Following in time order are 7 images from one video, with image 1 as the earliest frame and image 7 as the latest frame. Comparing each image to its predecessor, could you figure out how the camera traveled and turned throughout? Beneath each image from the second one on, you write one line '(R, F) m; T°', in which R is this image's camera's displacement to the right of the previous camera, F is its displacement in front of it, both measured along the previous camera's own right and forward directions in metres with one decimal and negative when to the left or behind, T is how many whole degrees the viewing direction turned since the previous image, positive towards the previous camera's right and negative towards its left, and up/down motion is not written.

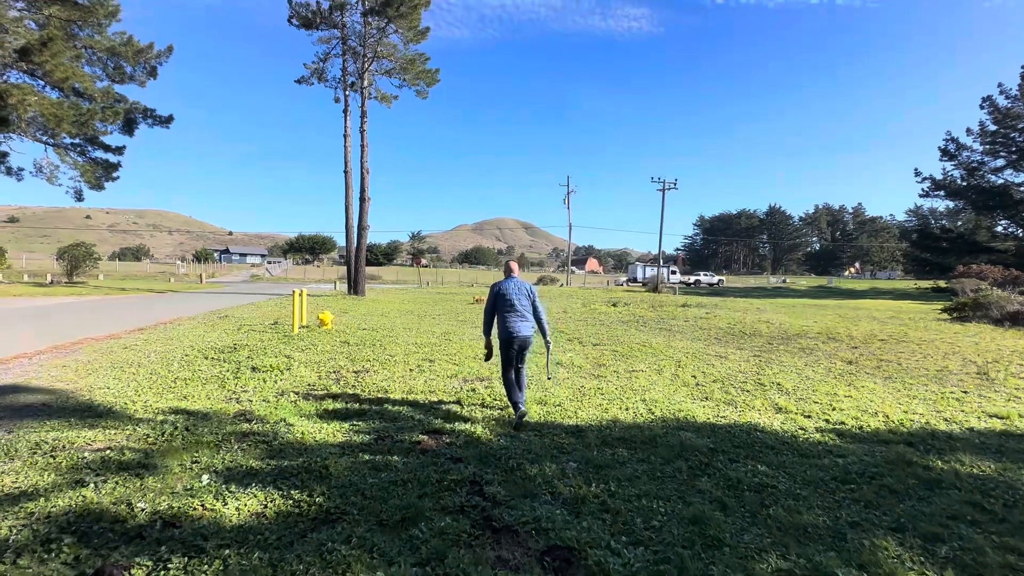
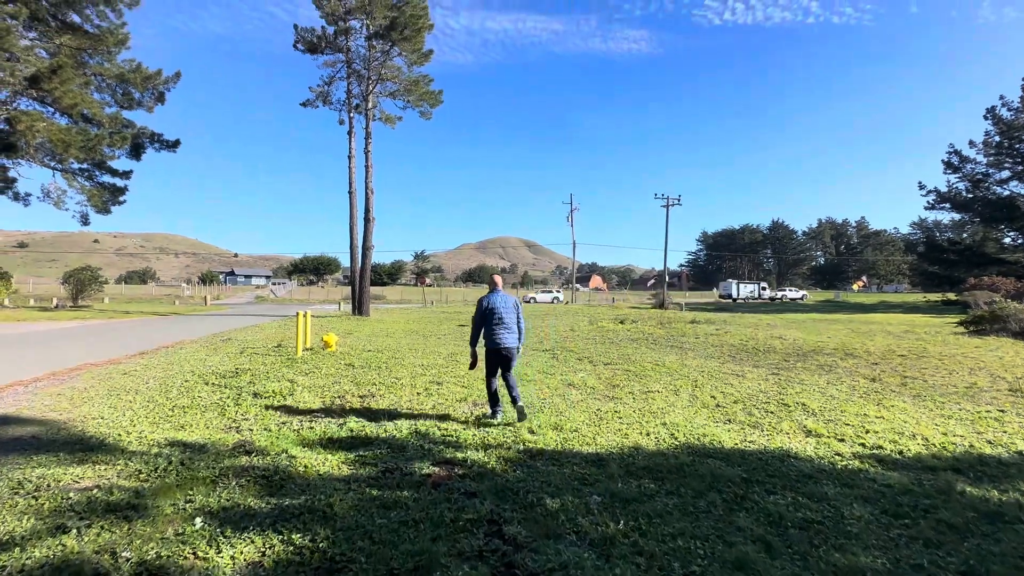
(-0.1, +0.2) m; 0°
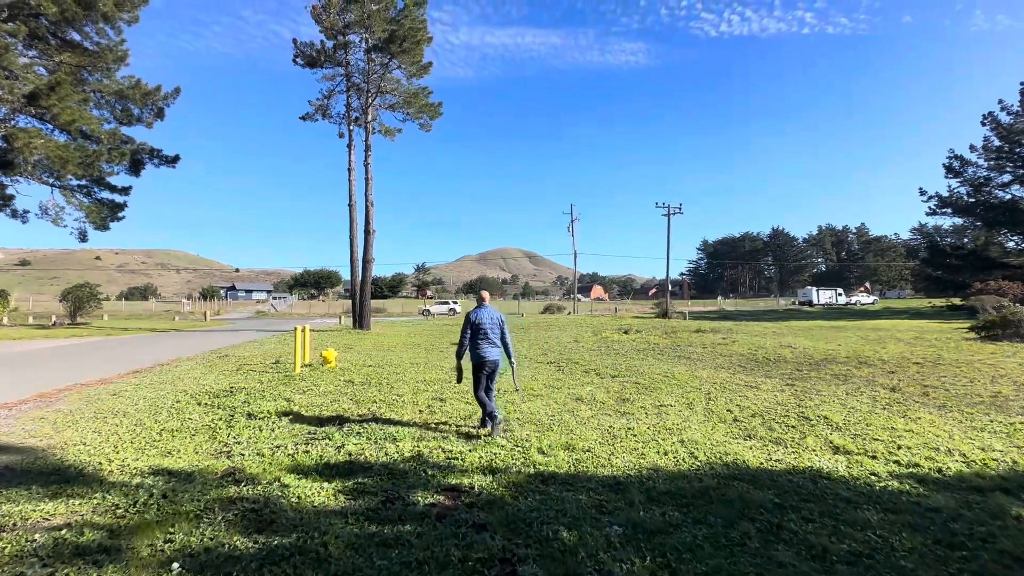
(-0.1, +0.3) m; 0°
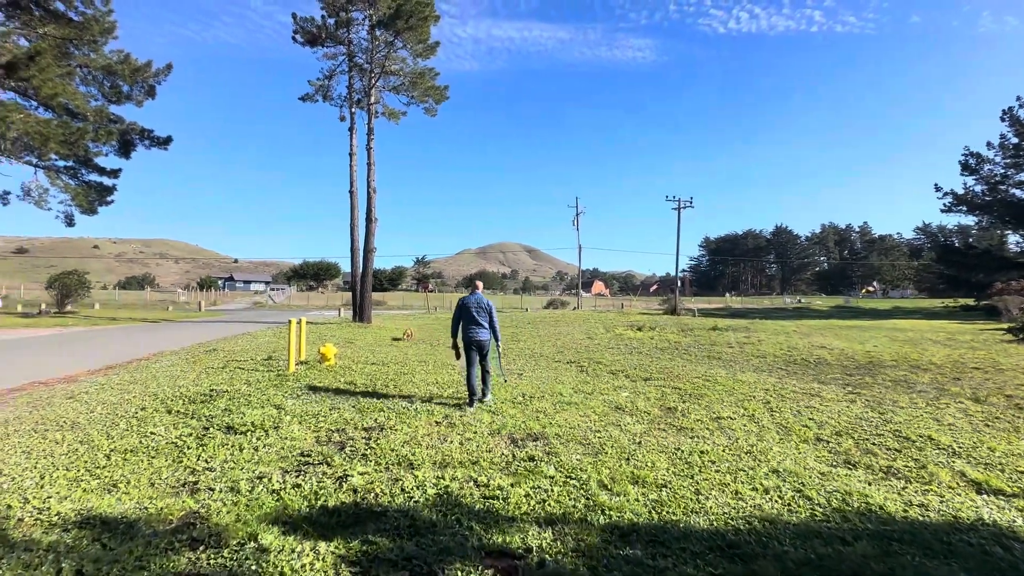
(-0.5, +1.2) m; 0°
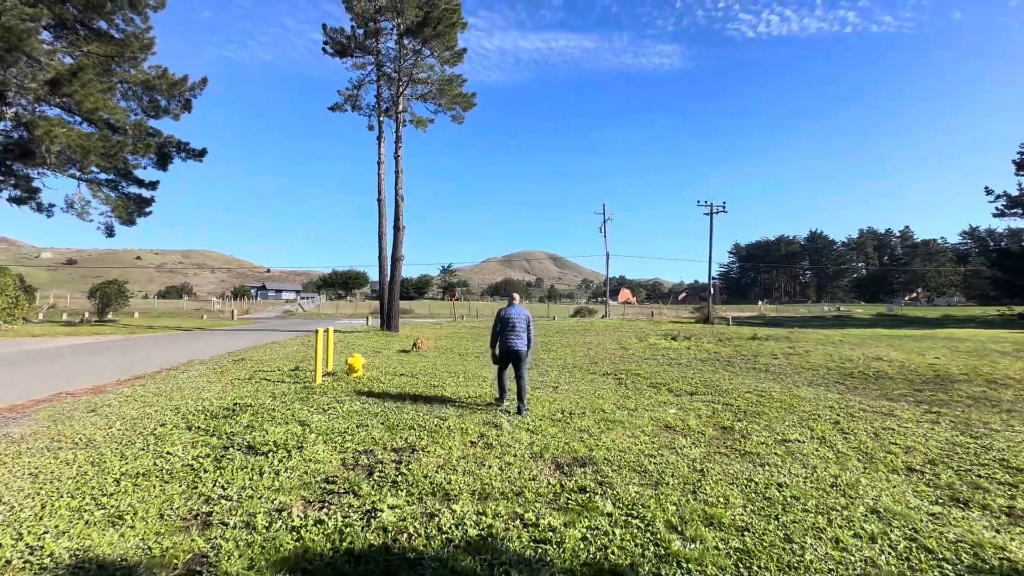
(-0.2, +0.5) m; -3°
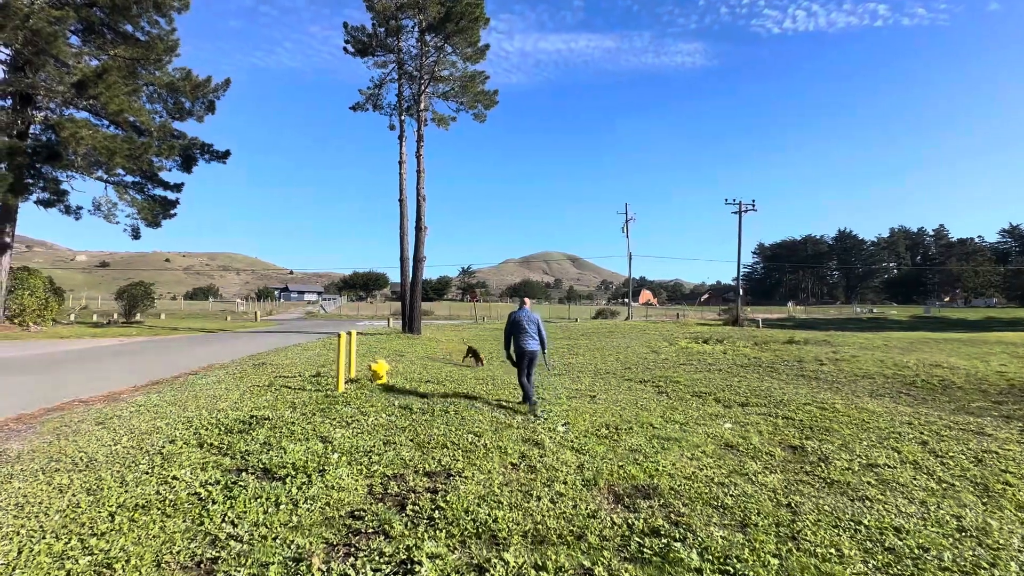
(-0.3, +0.6) m; -2°
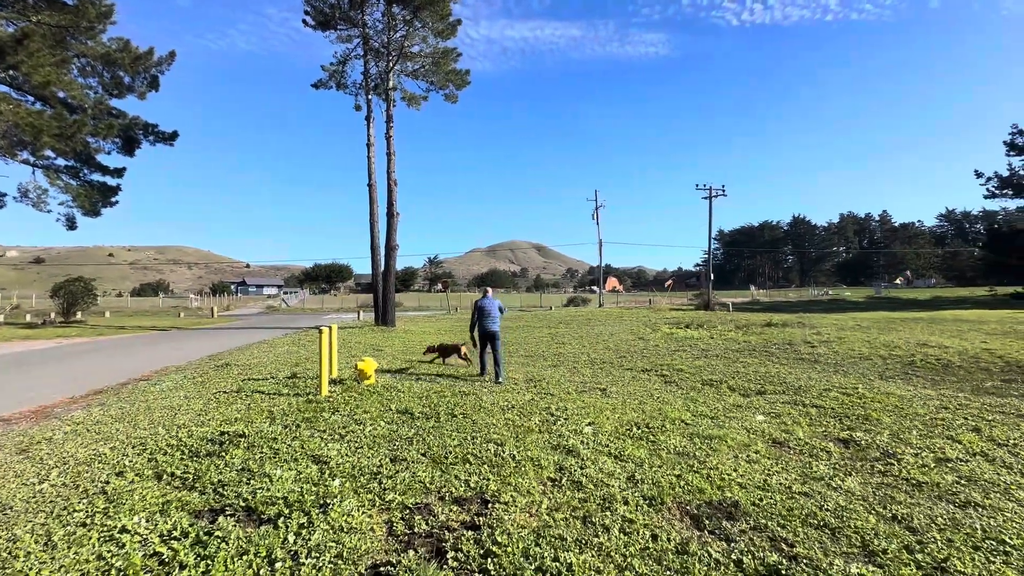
(-0.6, +0.8) m; +4°
